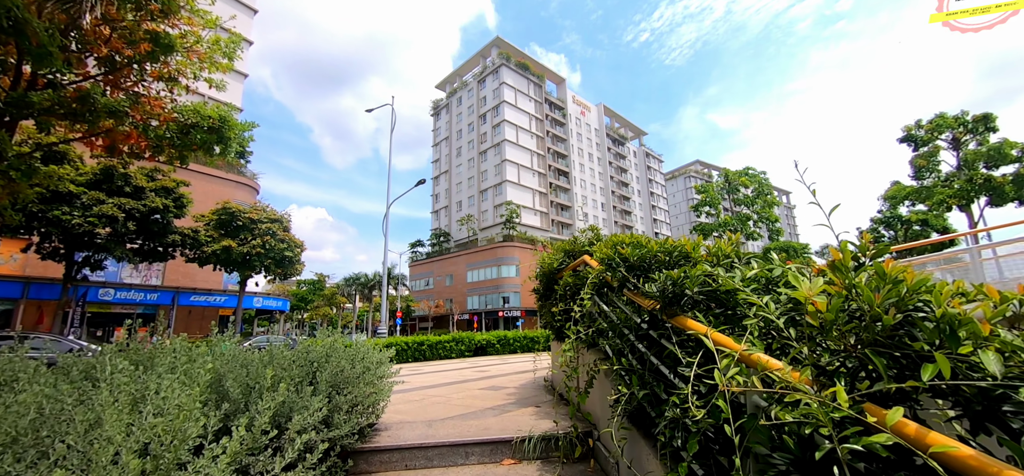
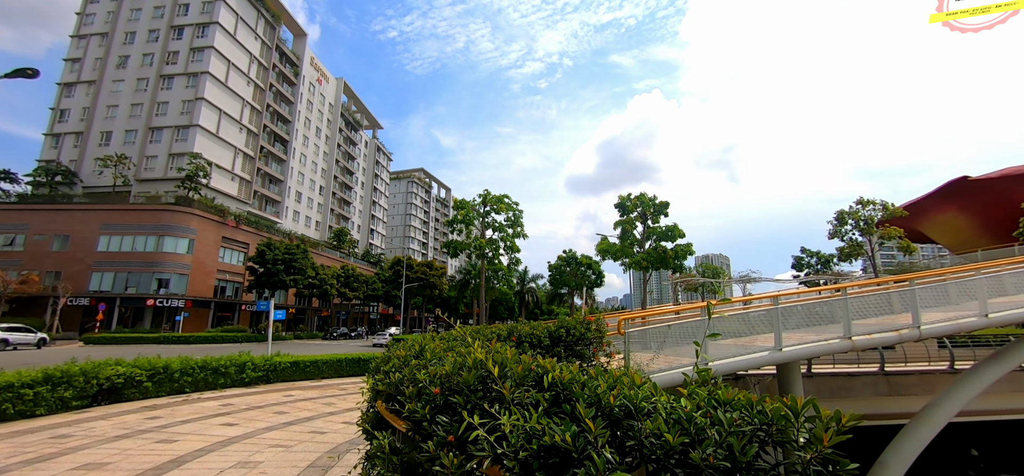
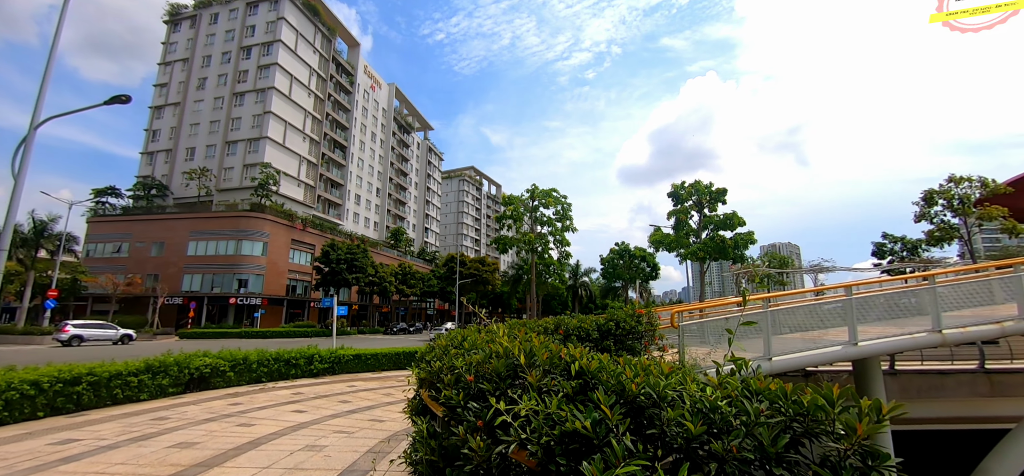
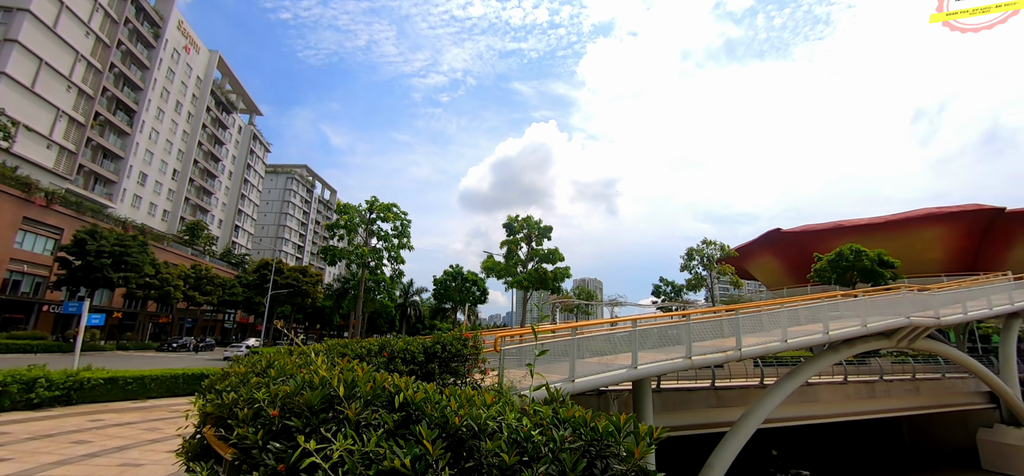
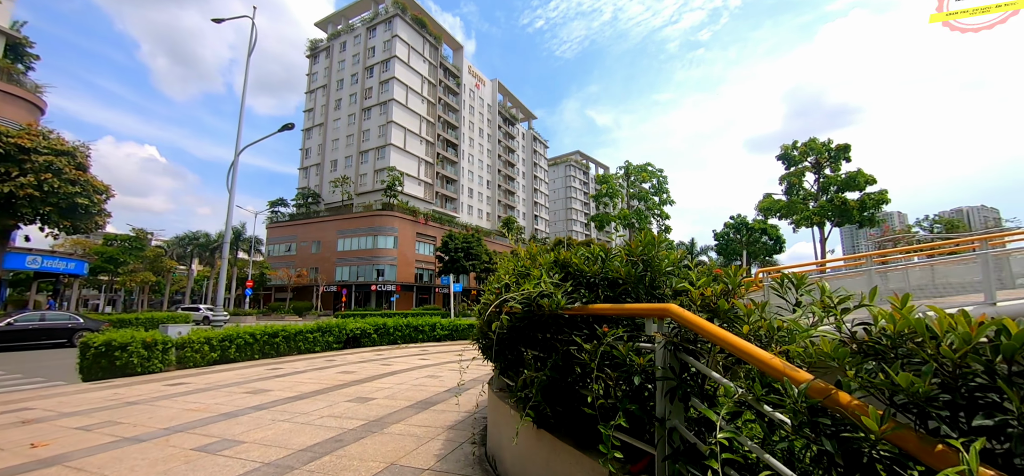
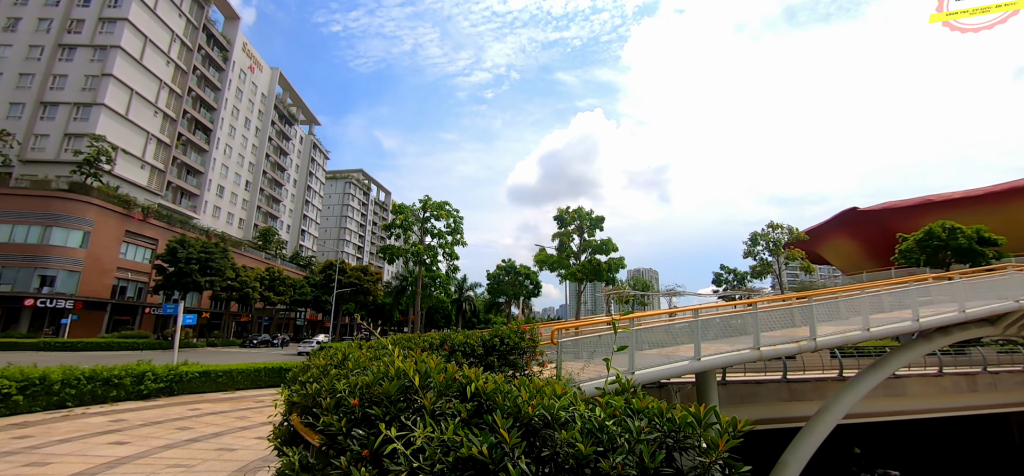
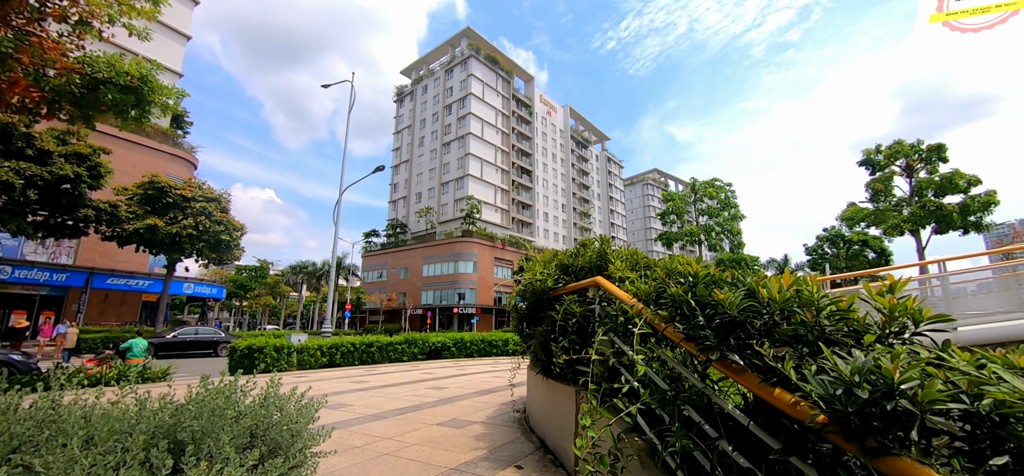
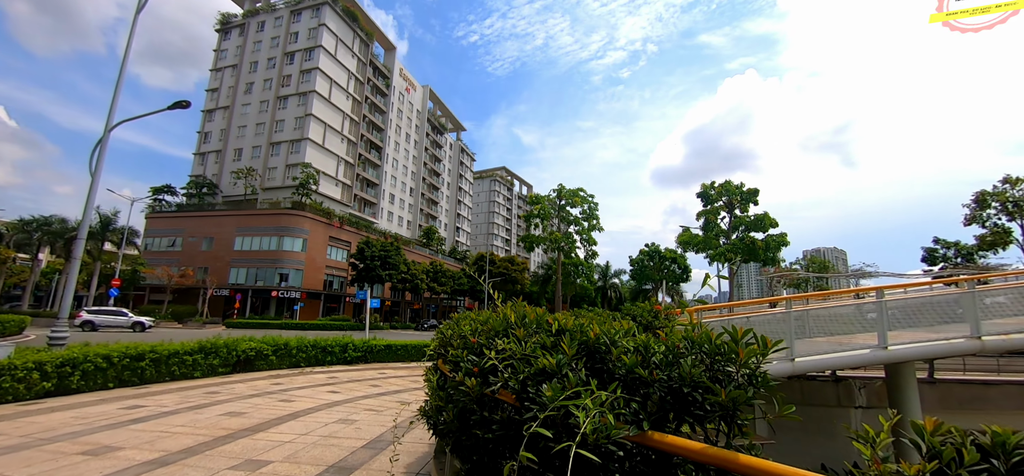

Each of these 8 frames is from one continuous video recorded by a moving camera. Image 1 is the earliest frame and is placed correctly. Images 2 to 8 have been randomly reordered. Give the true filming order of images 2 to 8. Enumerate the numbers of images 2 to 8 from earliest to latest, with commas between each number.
7, 5, 8, 3, 2, 6, 4
